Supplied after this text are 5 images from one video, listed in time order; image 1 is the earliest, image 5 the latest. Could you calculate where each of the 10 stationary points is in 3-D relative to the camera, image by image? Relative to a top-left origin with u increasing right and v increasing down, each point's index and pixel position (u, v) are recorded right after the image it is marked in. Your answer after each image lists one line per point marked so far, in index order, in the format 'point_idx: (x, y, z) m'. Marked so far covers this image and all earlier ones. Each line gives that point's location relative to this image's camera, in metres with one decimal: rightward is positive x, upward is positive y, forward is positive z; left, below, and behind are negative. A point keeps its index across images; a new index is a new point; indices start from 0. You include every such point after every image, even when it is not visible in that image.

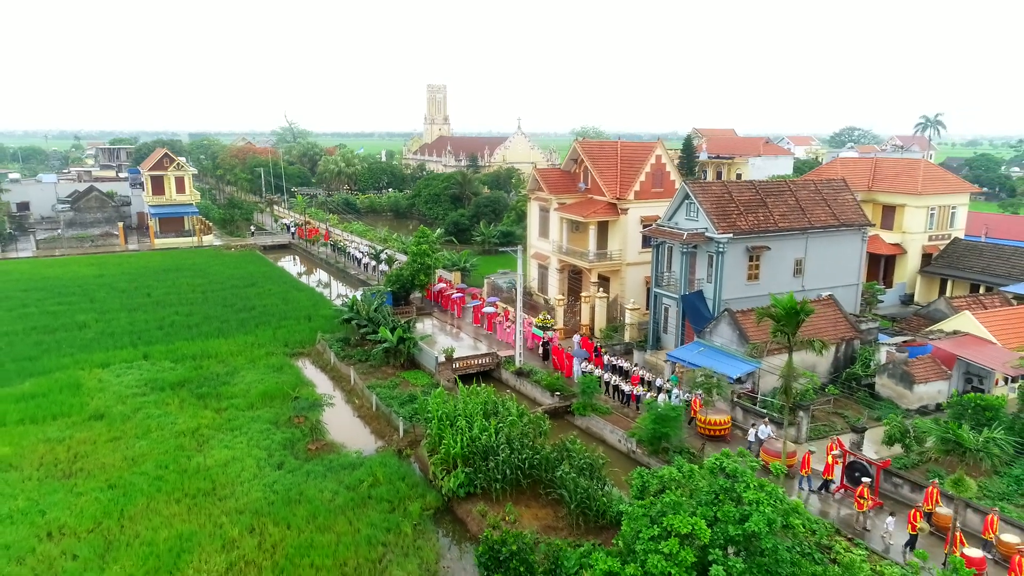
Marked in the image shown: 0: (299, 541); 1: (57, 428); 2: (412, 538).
0: (-4.3, -5.0, +13.5) m
1: (-12.3, -3.8, +18.4) m
2: (-2.0, -5.1, +13.7) m
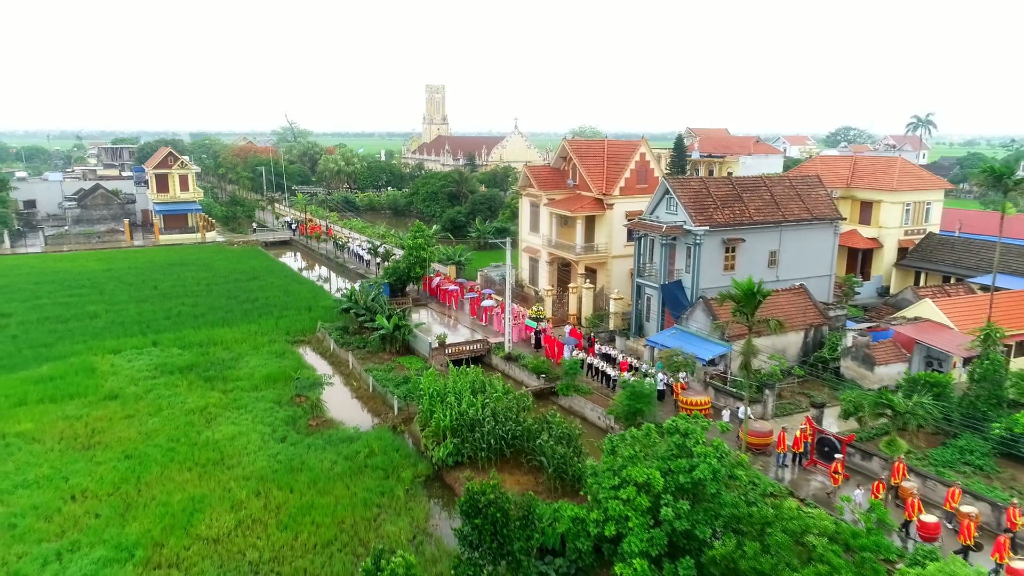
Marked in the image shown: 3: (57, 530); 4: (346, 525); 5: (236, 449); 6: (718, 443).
0: (-4.6, -4.7, +14.8) m
1: (-12.7, -3.4, +19.7) m
2: (-2.4, -4.7, +15.1) m
3: (-9.3, -4.9, +13.8) m
4: (-3.5, -4.9, +14.1) m
5: (-7.0, -4.1, +17.3) m
6: (+3.4, -2.6, +11.4) m
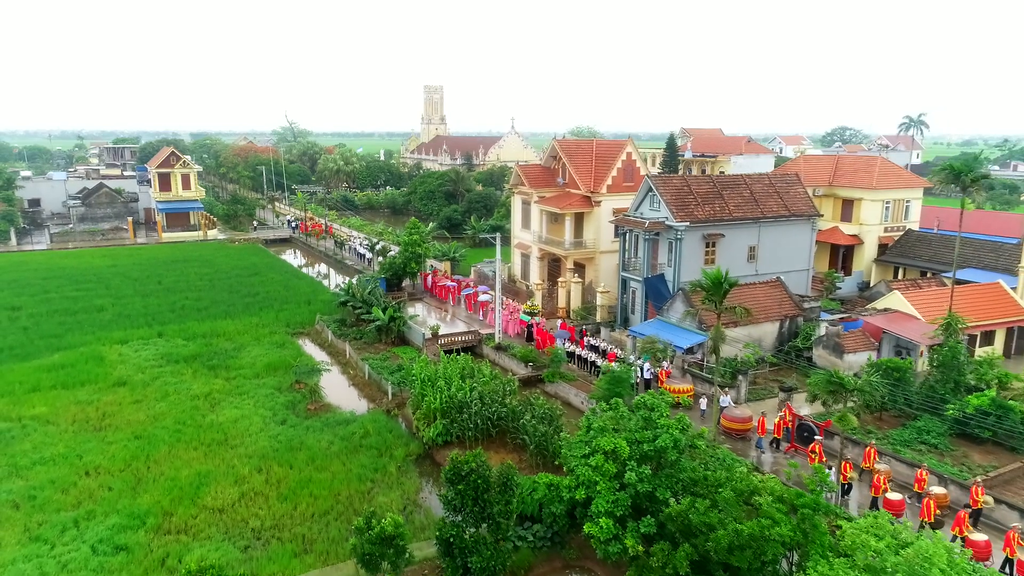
0: (-5.0, -4.4, +15.9) m
1: (-13.1, -3.2, +20.8) m
2: (-2.8, -4.5, +16.2) m
3: (-9.6, -4.7, +14.9) m
4: (-3.8, -4.7, +15.2) m
5: (-7.4, -3.9, +18.3) m
6: (+3.1, -2.3, +12.5) m
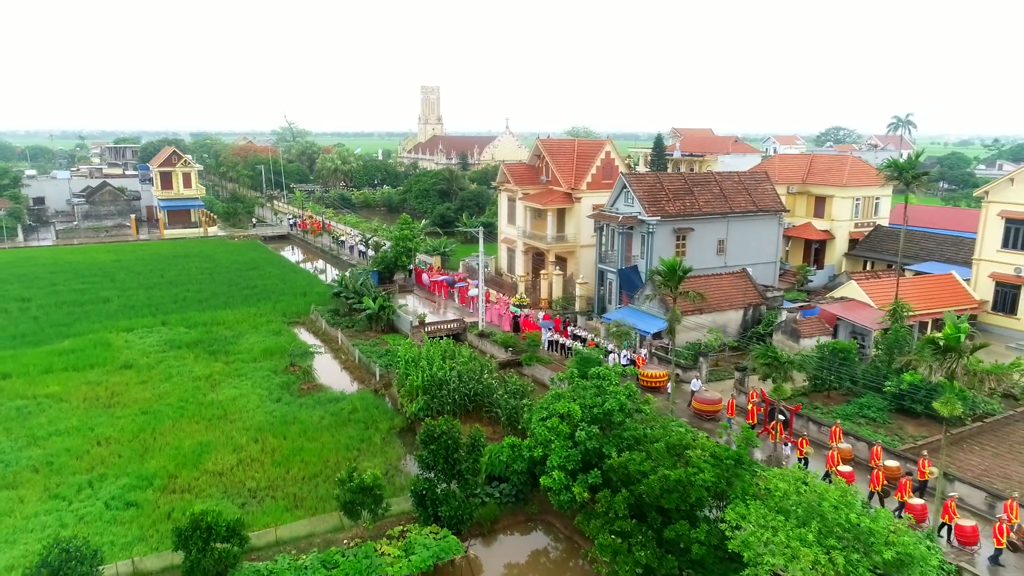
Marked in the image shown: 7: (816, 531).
0: (-5.7, -4.1, +17.5) m
1: (-13.7, -2.8, +22.3) m
2: (-3.5, -4.1, +17.7) m
3: (-10.3, -4.3, +16.4) m
4: (-4.5, -4.3, +16.7) m
5: (-8.1, -3.5, +19.9) m
6: (+2.4, -2.0, +14.0) m
7: (+4.7, -3.7, +10.4) m
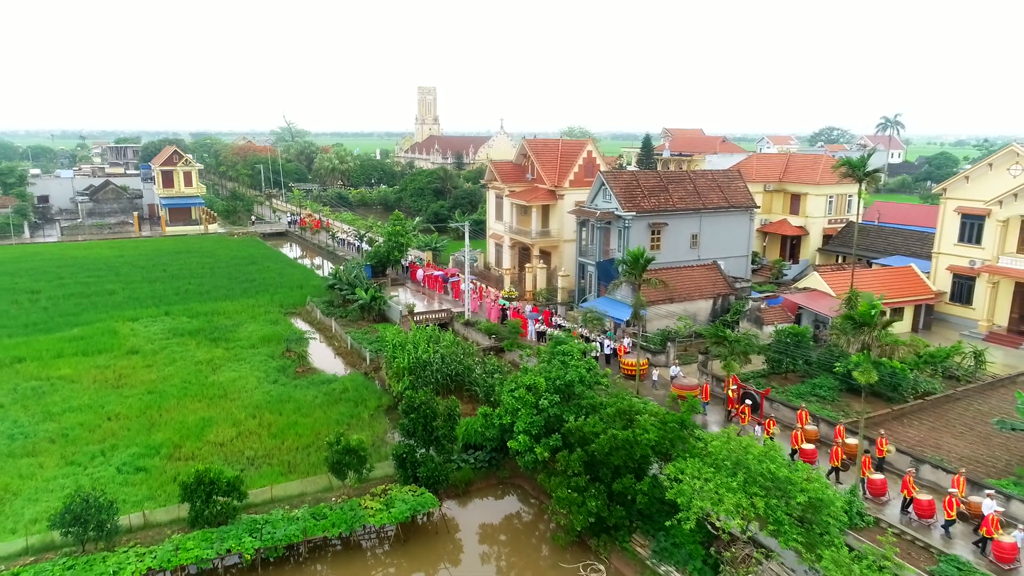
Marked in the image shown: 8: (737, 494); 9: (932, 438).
0: (-6.3, -3.7, +19.0) m
1: (-14.4, -2.5, +23.9) m
2: (-4.1, -3.8, +19.3) m
3: (-10.9, -4.0, +18.0) m
4: (-5.1, -4.0, +18.3) m
5: (-8.7, -3.2, +21.5) m
6: (+1.7, -1.6, +15.6) m
7: (+4.0, -3.4, +12.0) m
8: (+3.9, -3.6, +11.7) m
9: (+11.1, -3.9, +17.9) m
